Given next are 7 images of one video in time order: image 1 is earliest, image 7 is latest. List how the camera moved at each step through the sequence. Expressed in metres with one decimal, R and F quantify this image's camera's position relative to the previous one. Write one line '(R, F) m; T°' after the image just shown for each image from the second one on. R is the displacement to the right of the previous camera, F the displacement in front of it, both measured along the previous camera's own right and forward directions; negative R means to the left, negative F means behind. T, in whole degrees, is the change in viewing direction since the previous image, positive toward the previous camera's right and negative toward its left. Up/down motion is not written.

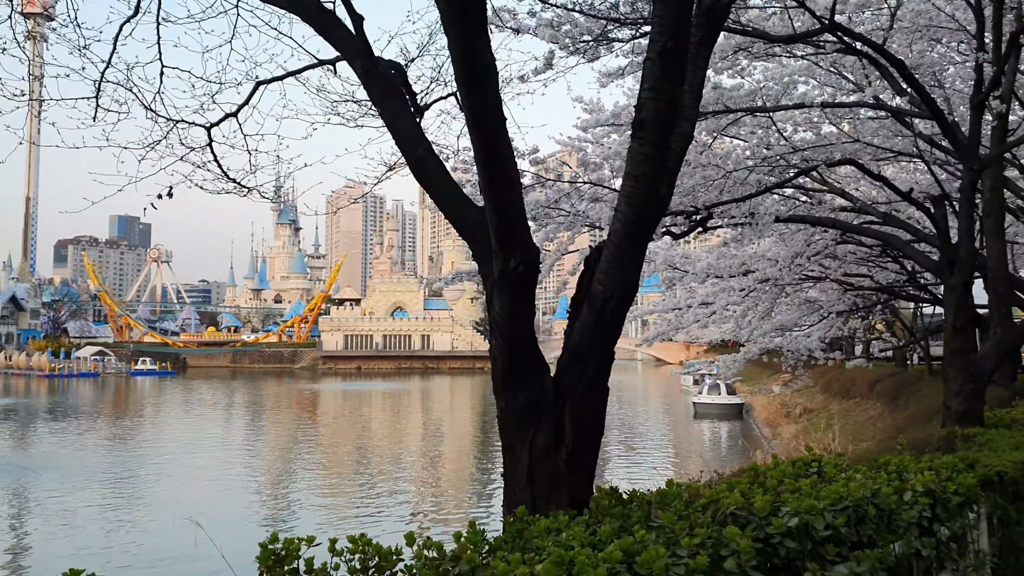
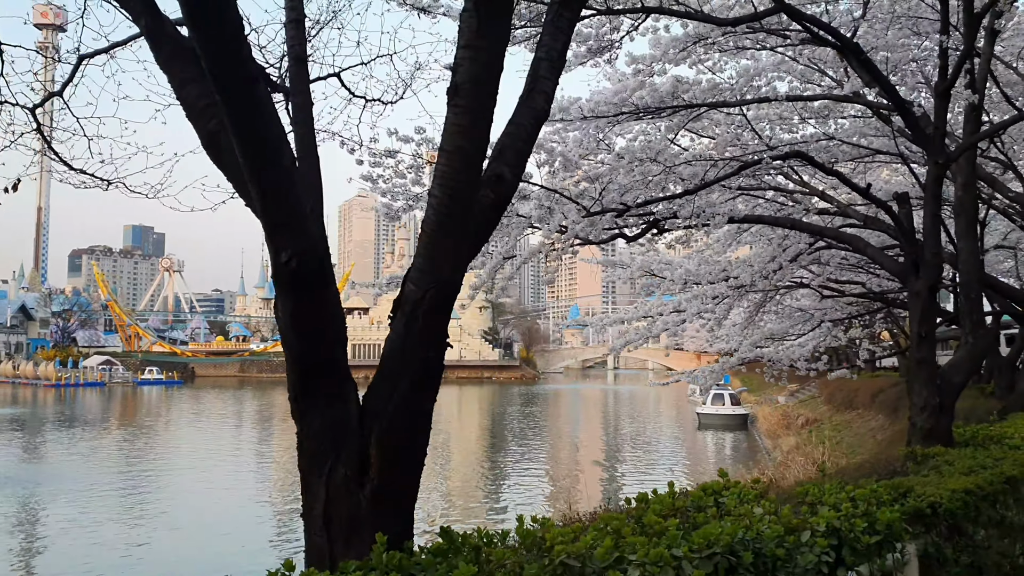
(+0.6, +0.5) m; -1°
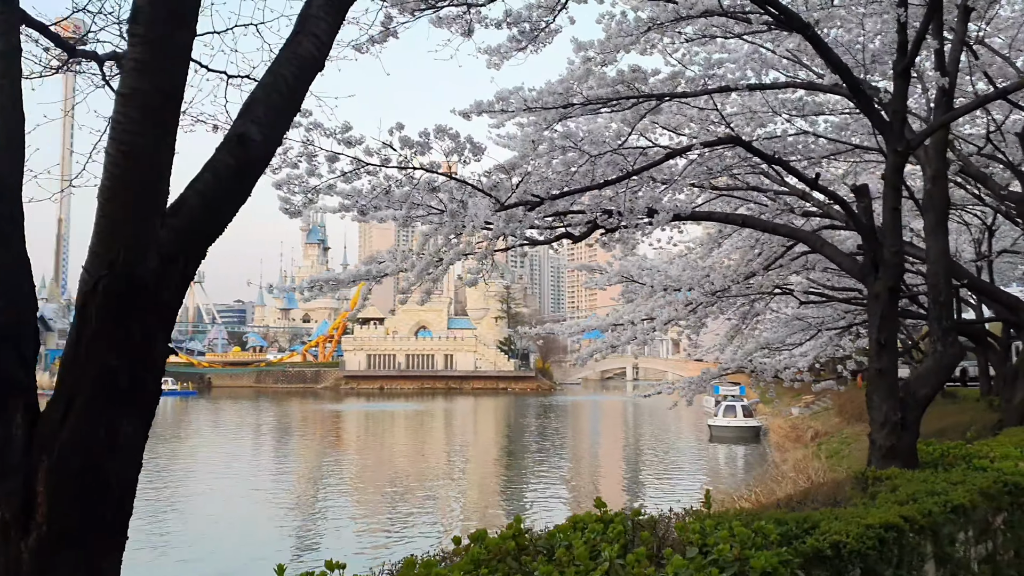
(+0.6, +0.6) m; -1°
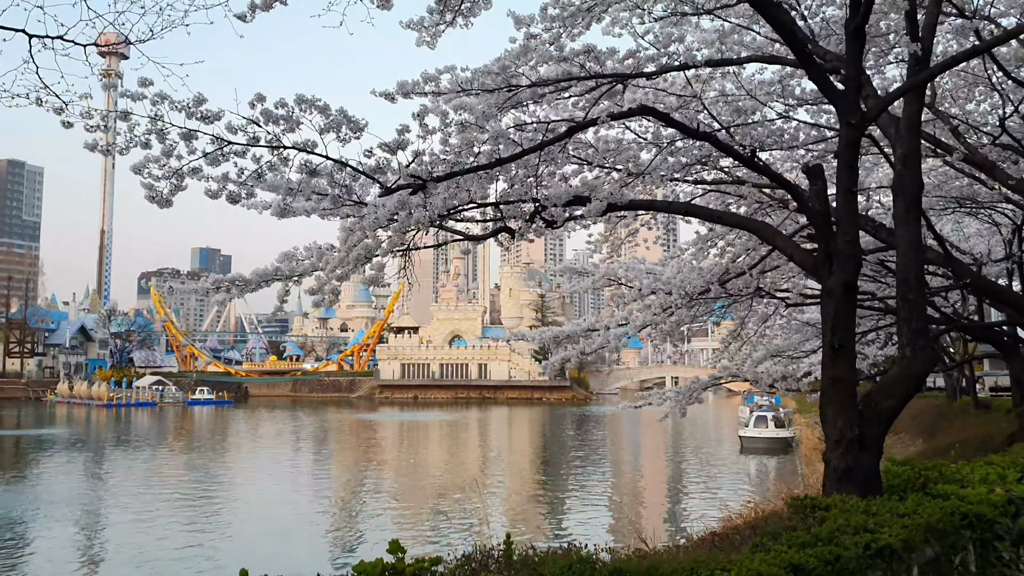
(+0.7, +0.7) m; -2°
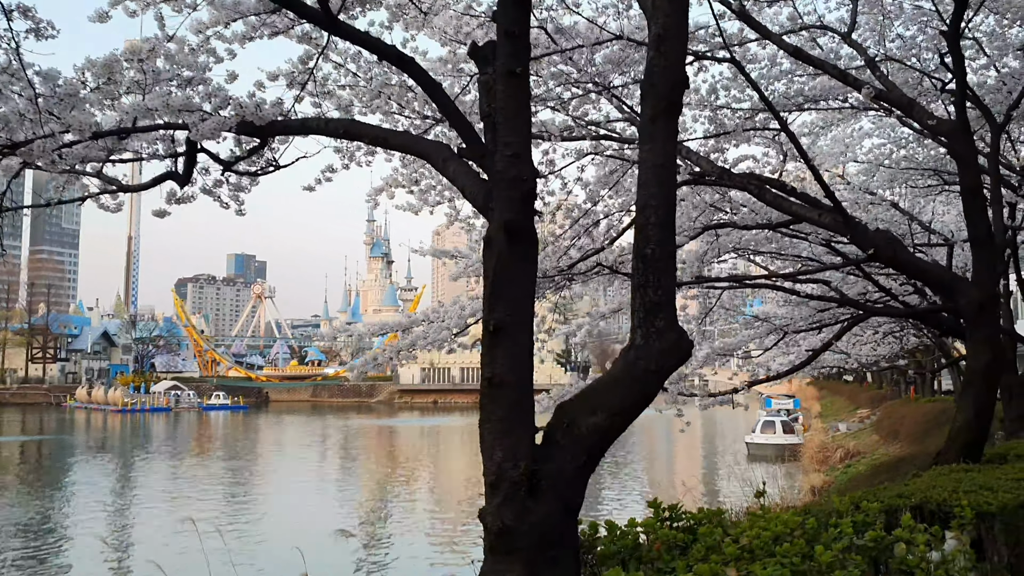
(+1.7, +1.8) m; -2°
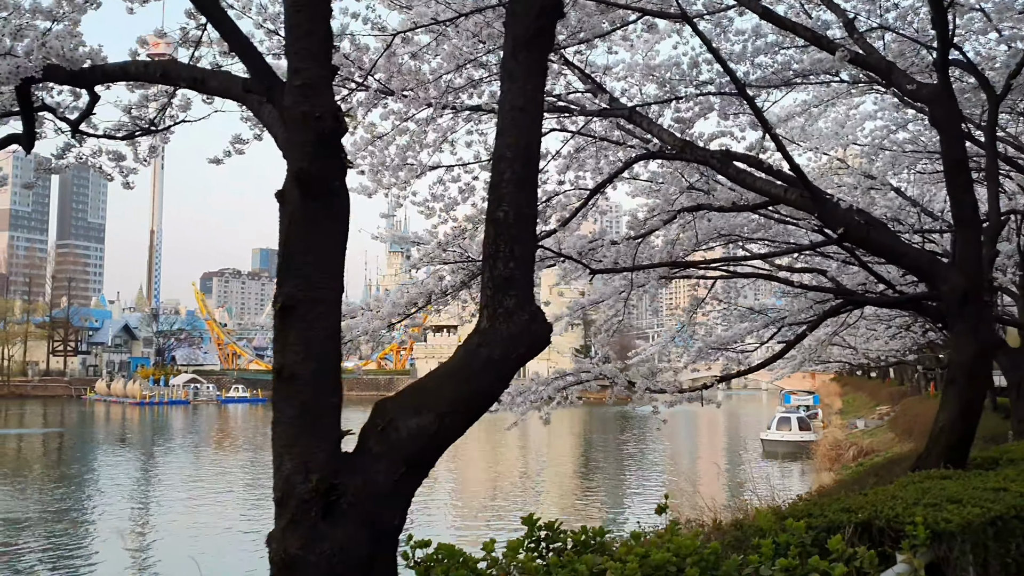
(+0.5, +0.6) m; -1°
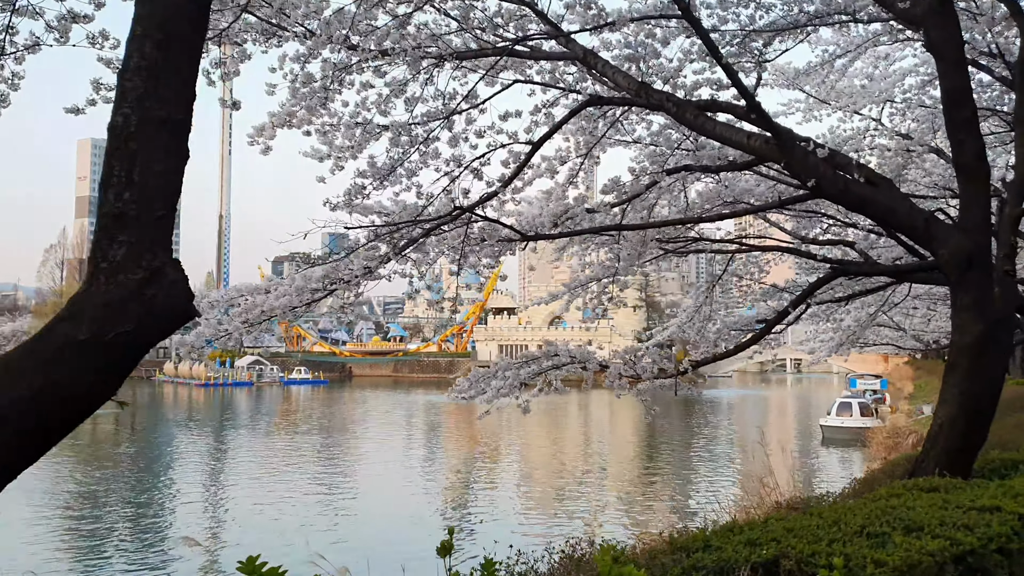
(+0.8, +0.9) m; -4°
